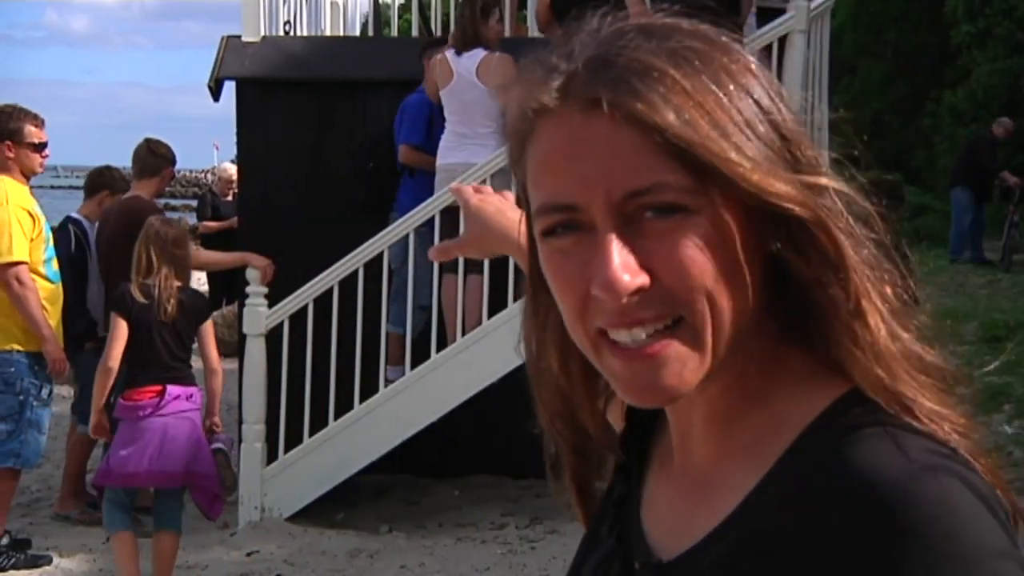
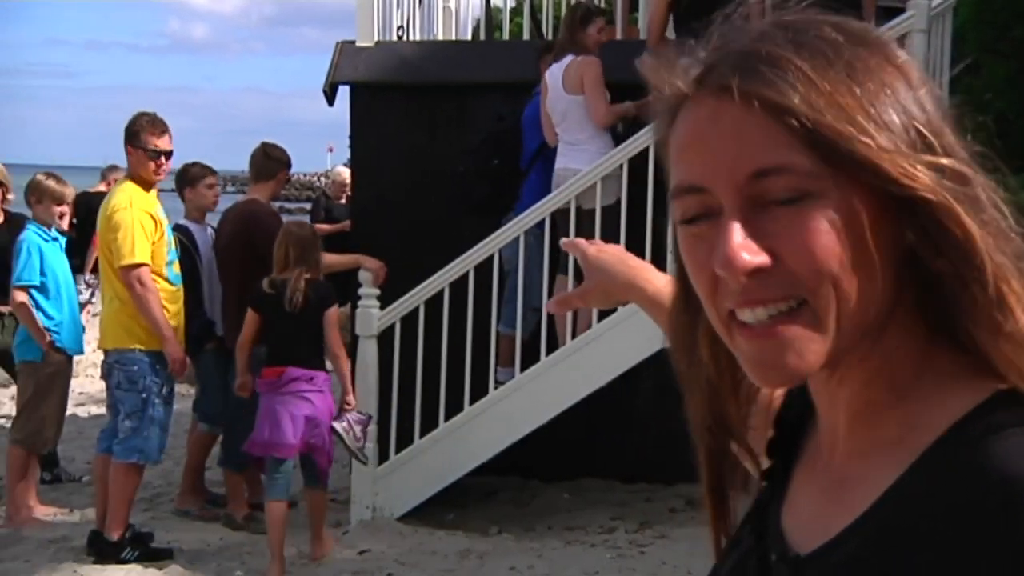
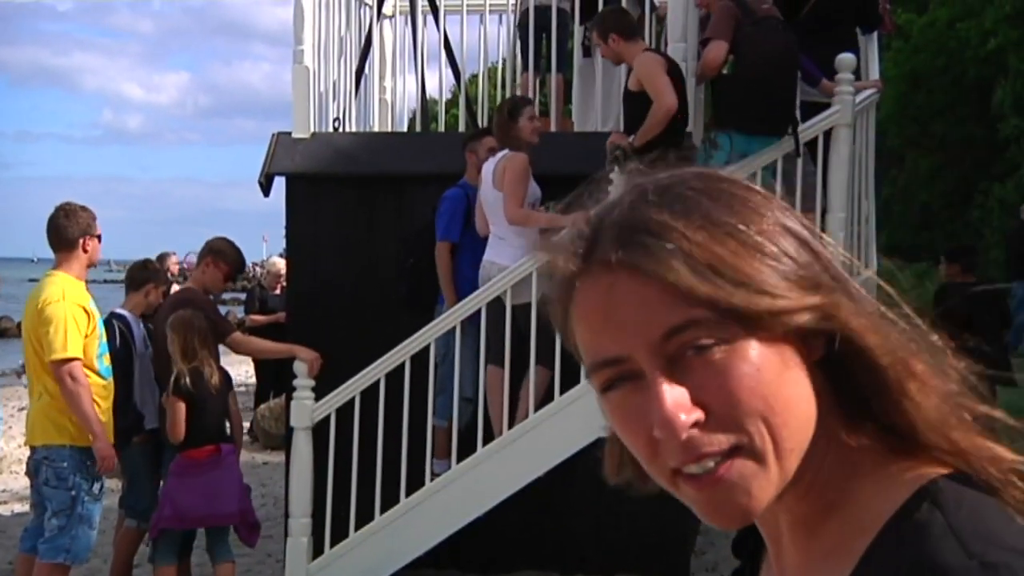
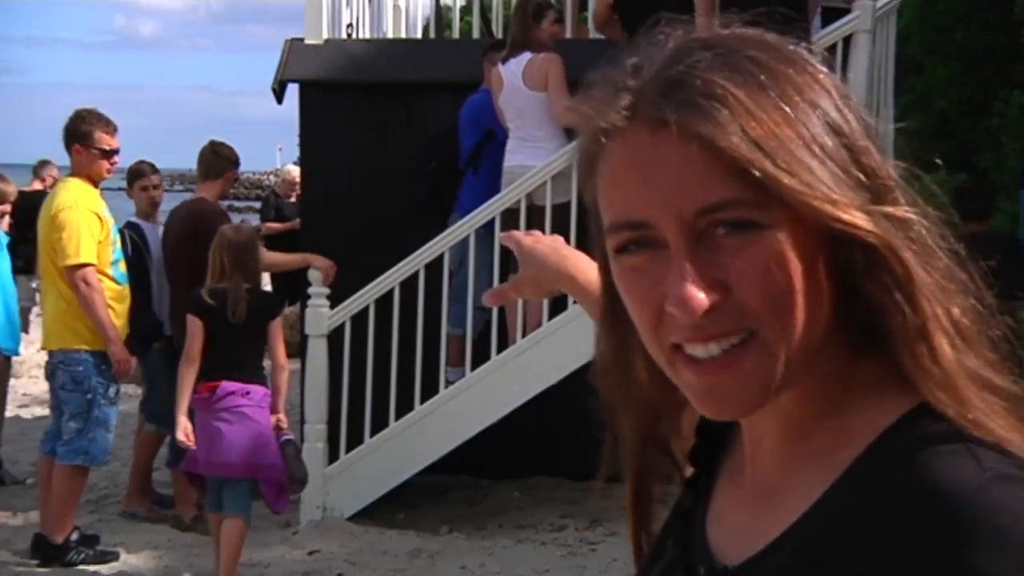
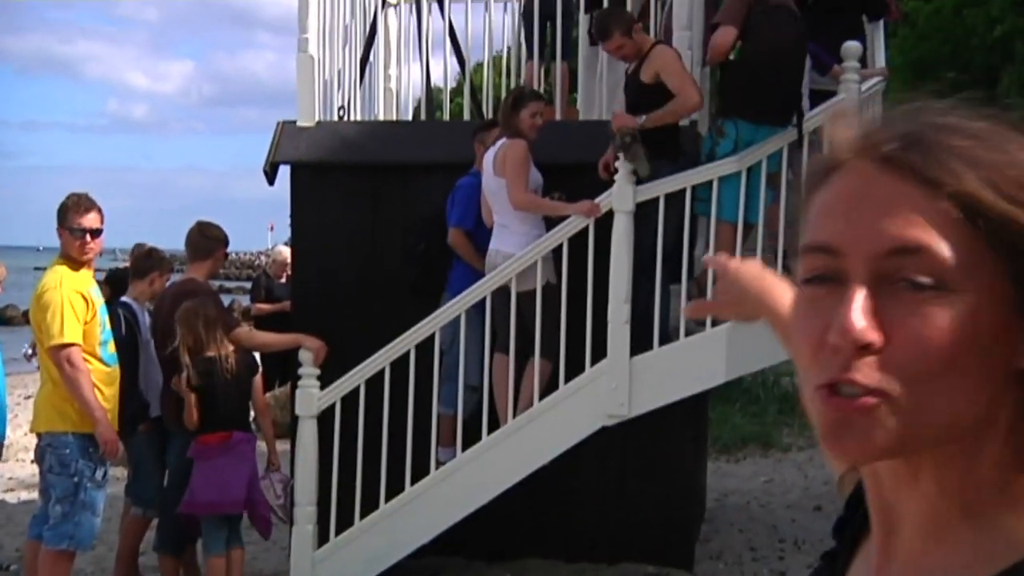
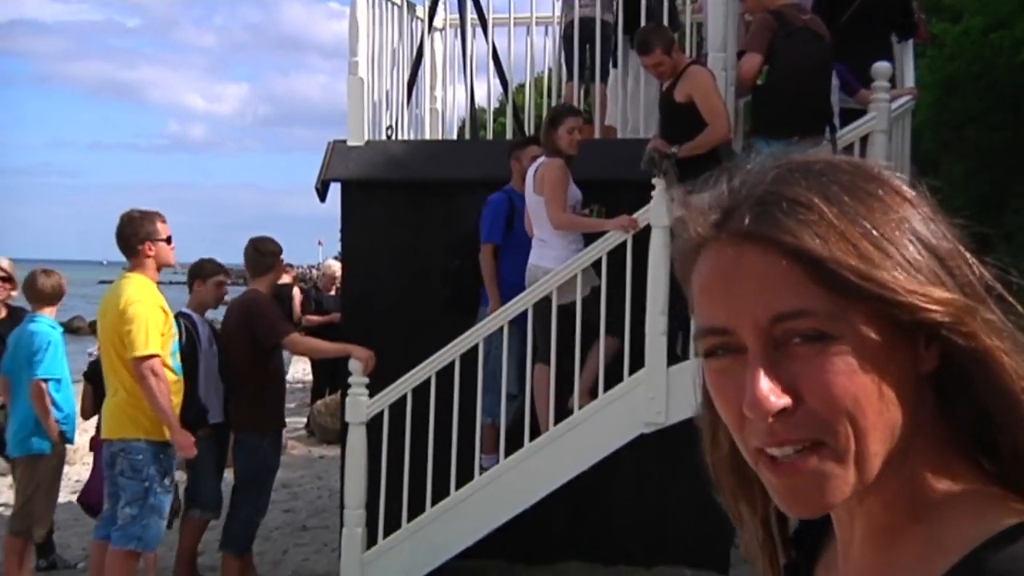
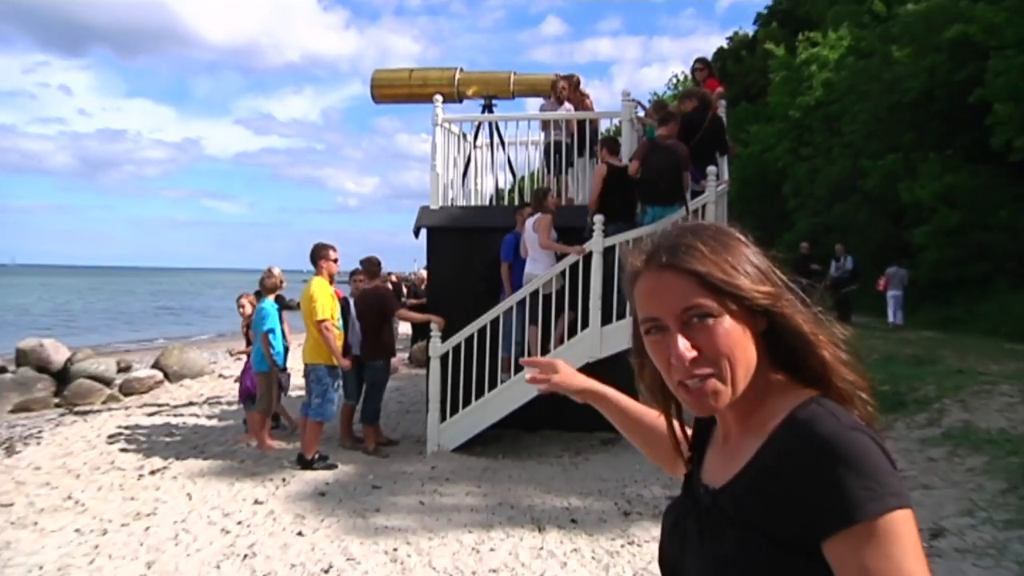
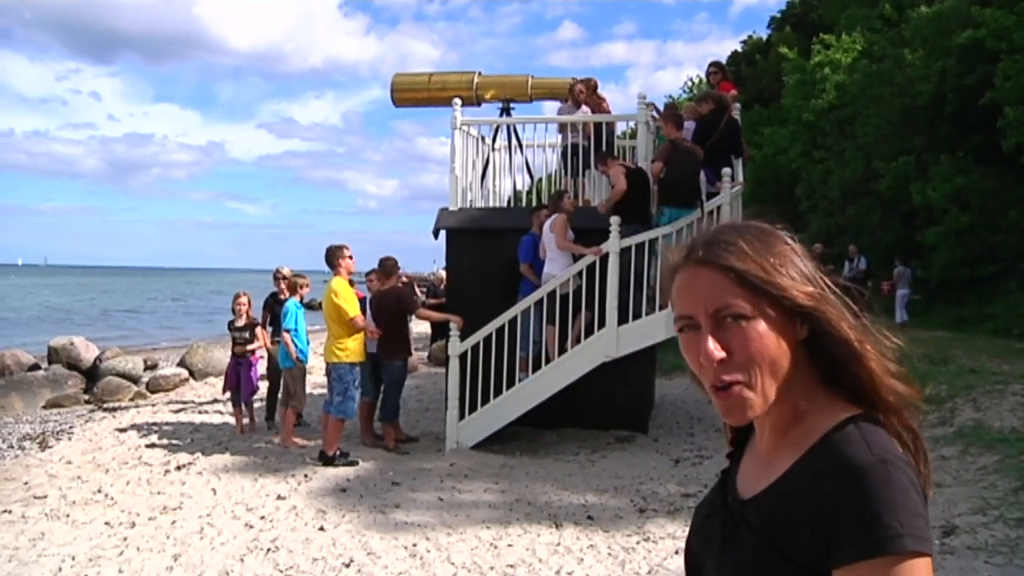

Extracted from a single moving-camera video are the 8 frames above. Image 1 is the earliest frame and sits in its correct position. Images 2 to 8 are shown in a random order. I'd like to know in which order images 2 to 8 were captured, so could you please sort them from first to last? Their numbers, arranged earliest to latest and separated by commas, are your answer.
4, 2, 5, 3, 6, 7, 8
